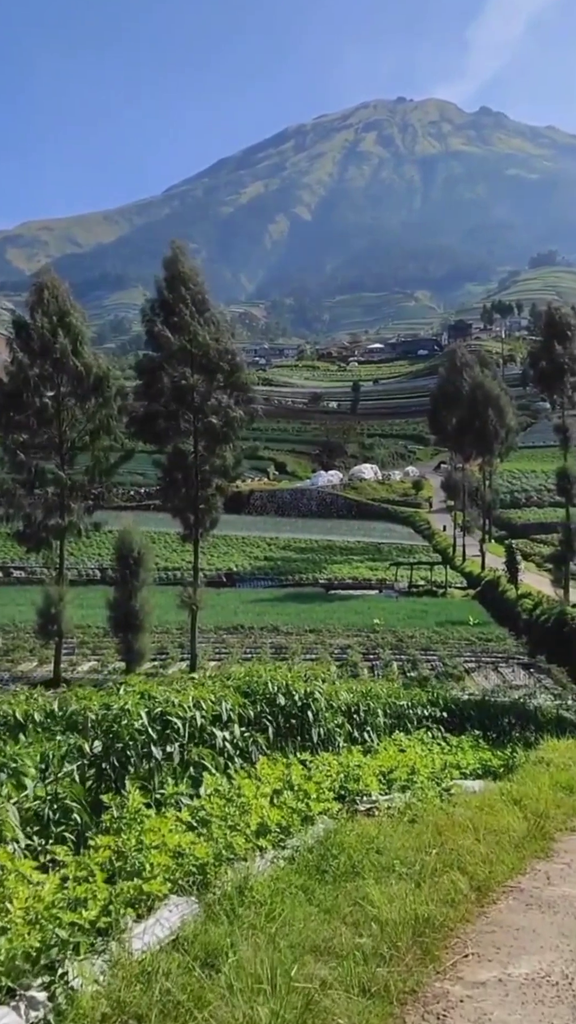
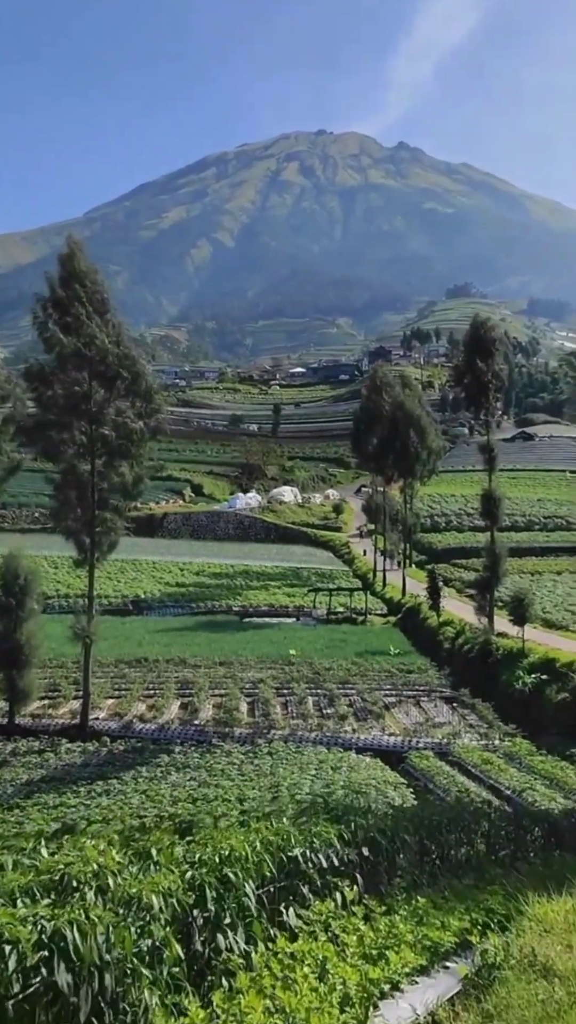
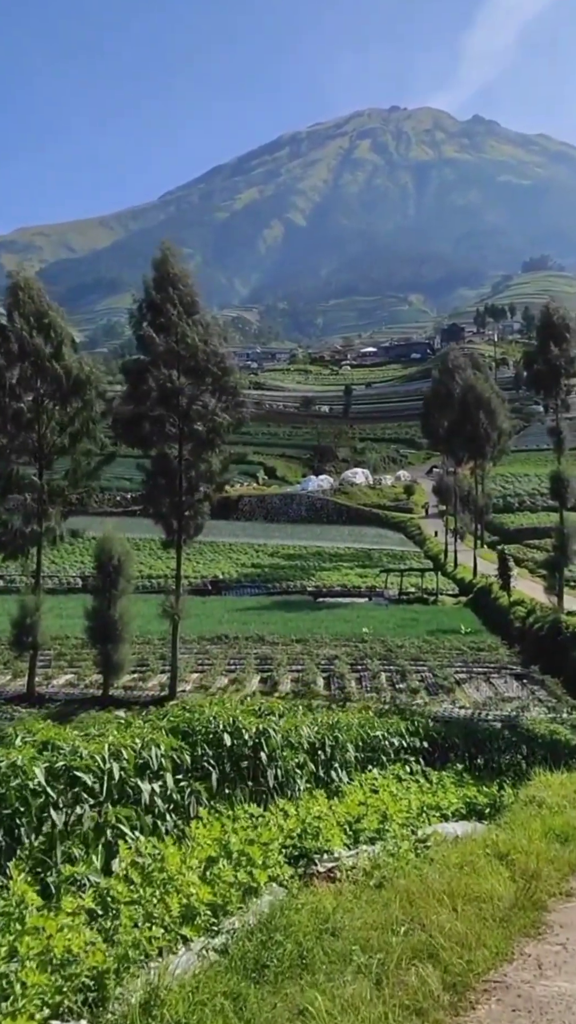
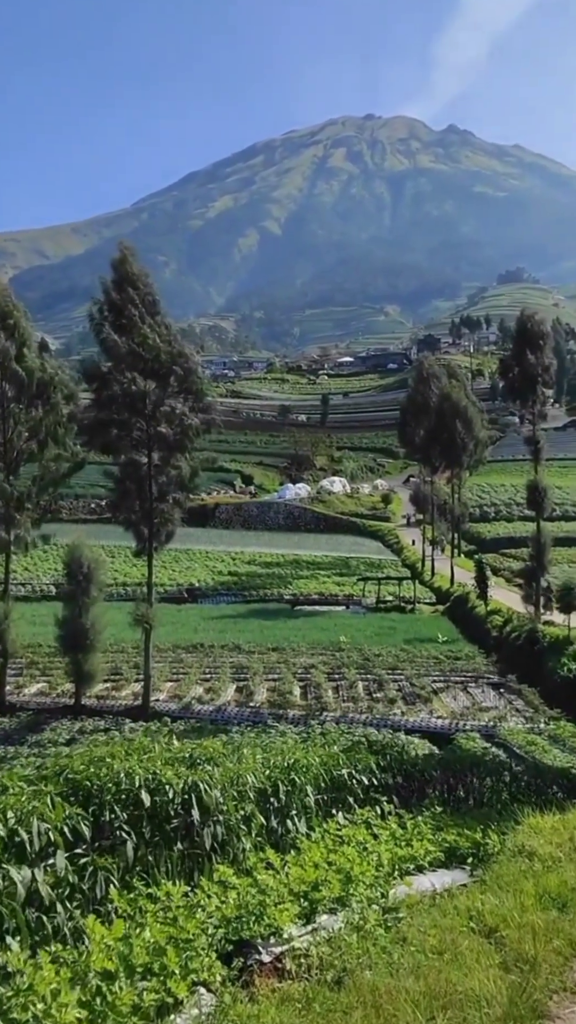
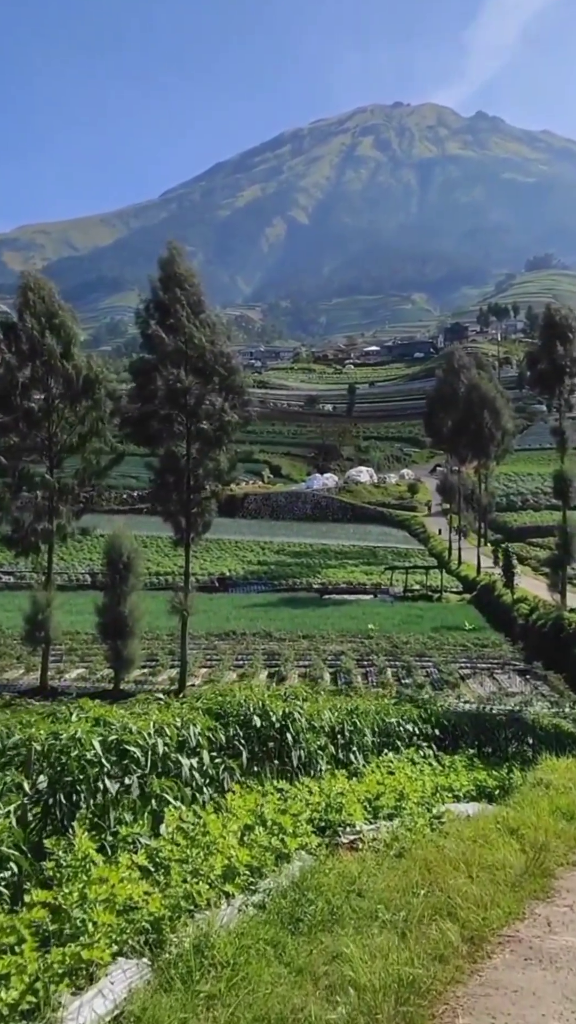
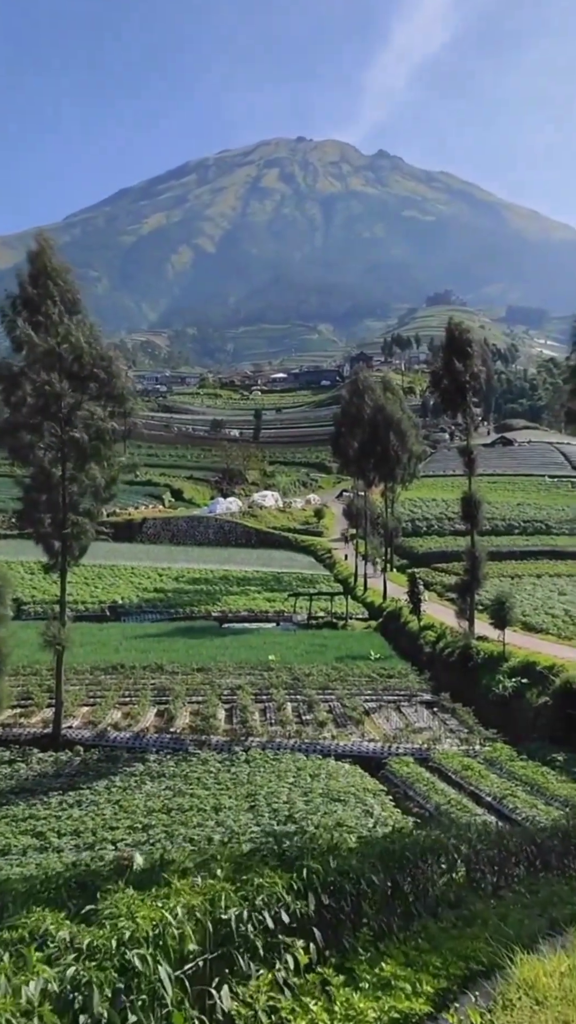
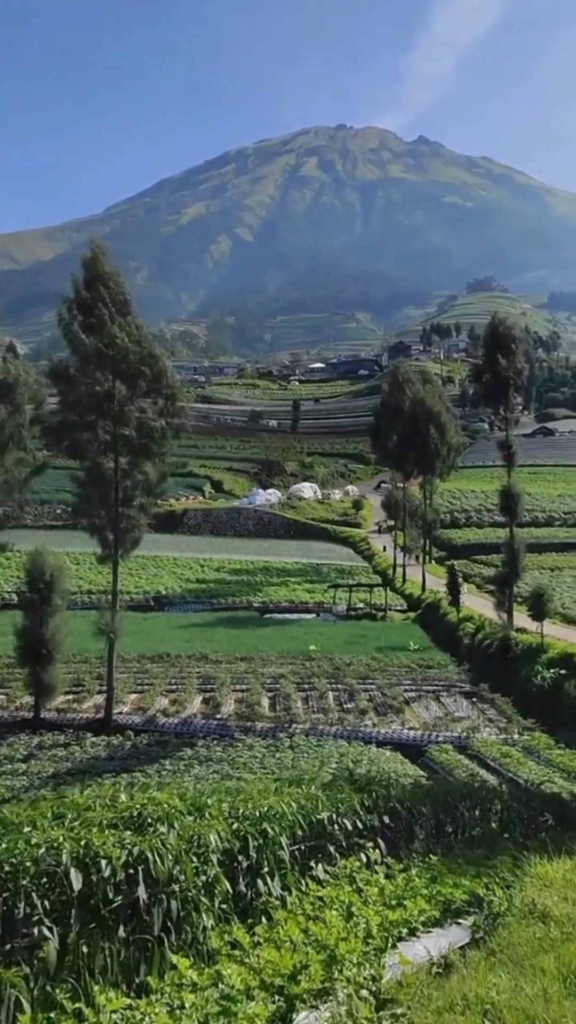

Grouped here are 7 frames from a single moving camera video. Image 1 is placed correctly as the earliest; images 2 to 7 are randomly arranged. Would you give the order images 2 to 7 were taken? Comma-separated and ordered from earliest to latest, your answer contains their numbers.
5, 3, 4, 7, 2, 6
